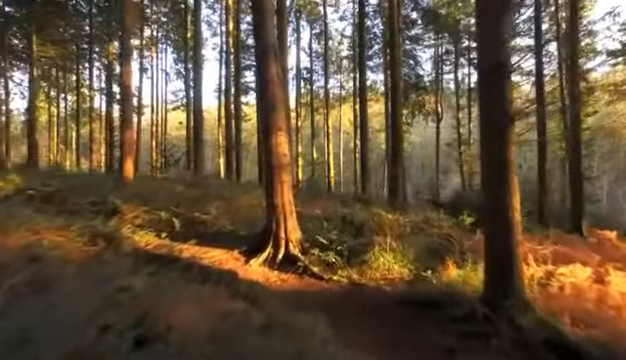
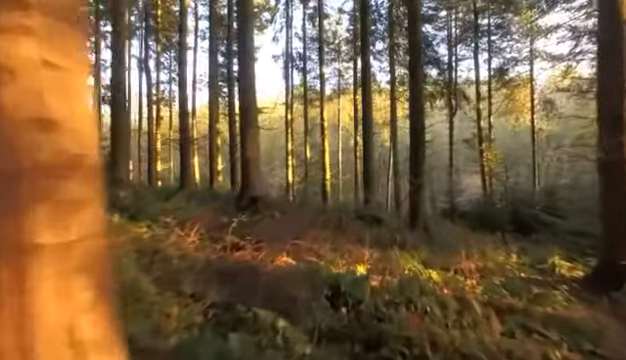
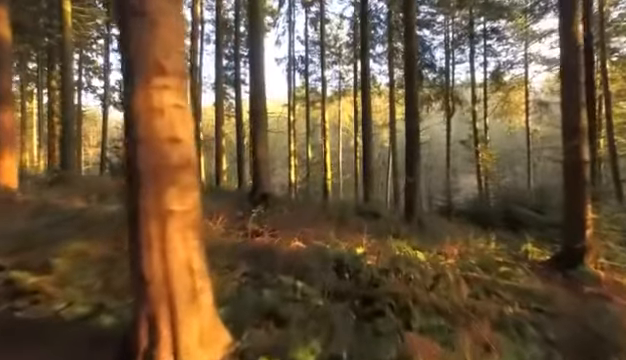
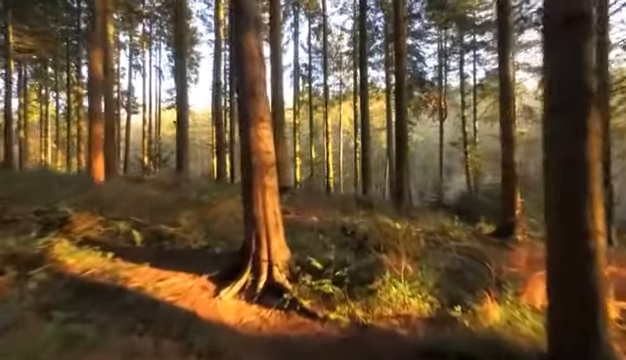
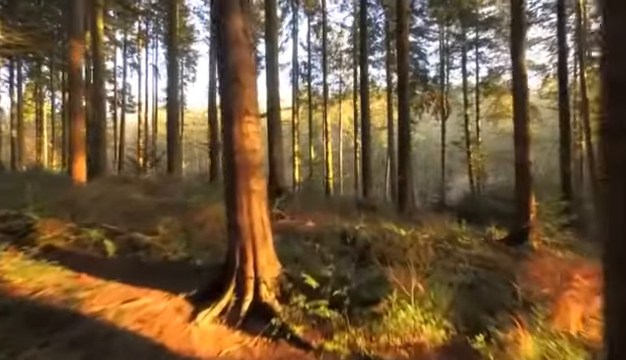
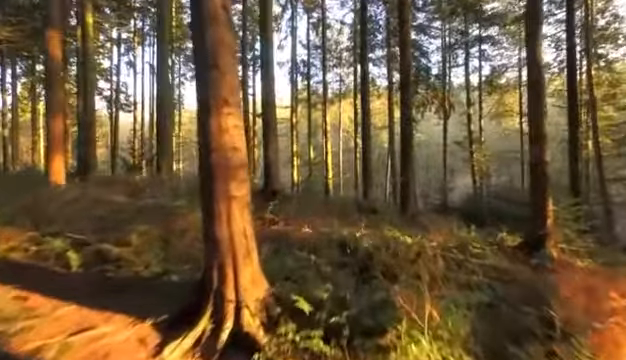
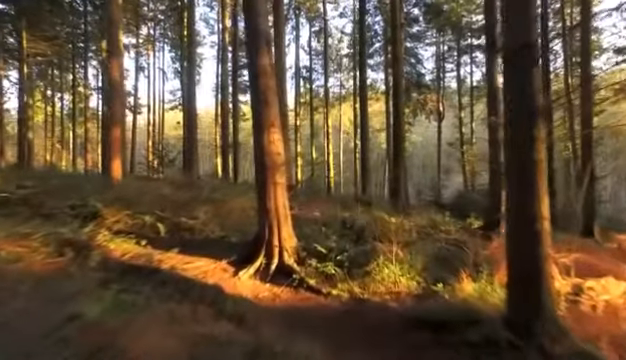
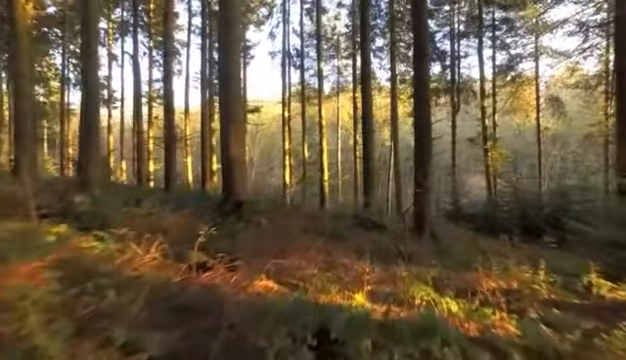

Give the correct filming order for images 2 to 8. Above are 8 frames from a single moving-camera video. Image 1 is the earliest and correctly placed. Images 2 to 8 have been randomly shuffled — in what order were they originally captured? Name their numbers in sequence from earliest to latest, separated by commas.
7, 4, 5, 6, 3, 2, 8
